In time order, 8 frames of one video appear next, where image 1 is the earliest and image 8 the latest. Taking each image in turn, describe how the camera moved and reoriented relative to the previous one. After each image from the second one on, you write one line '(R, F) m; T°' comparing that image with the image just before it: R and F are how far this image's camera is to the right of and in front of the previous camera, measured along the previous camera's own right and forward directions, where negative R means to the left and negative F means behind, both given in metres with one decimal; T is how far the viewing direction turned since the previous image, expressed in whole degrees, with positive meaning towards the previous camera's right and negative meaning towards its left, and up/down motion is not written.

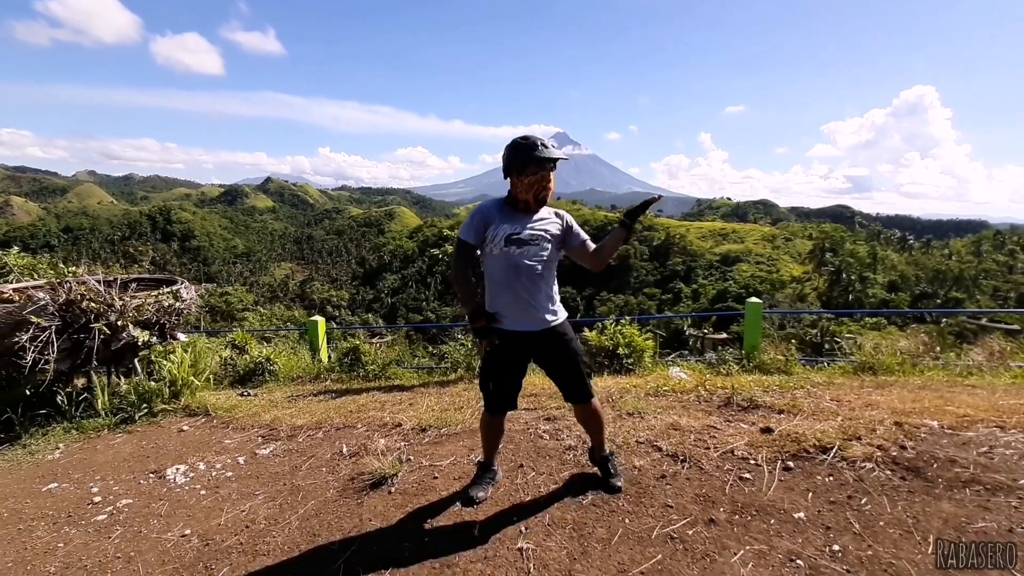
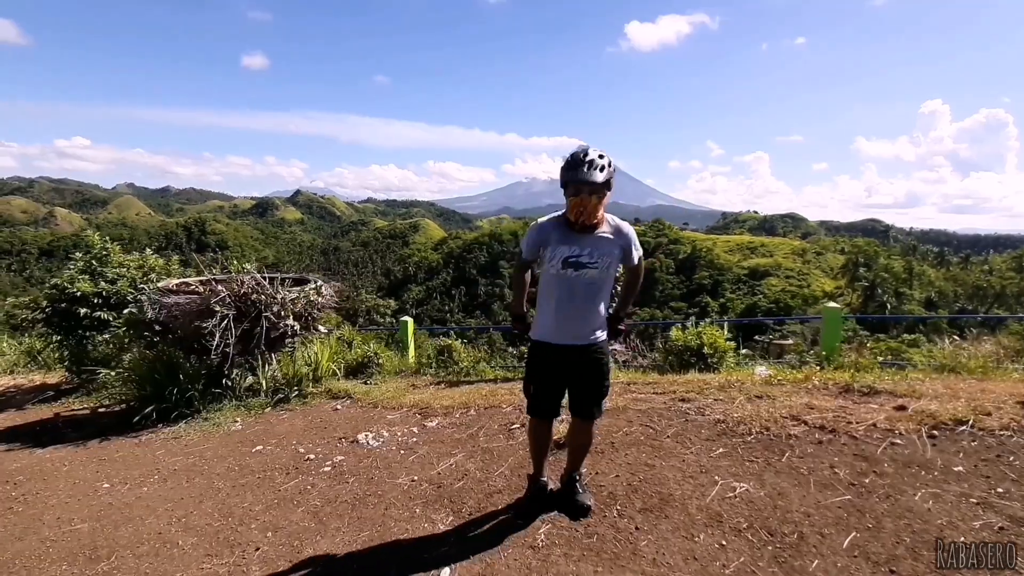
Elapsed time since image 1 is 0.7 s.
(-1.0, -0.4) m; +1°
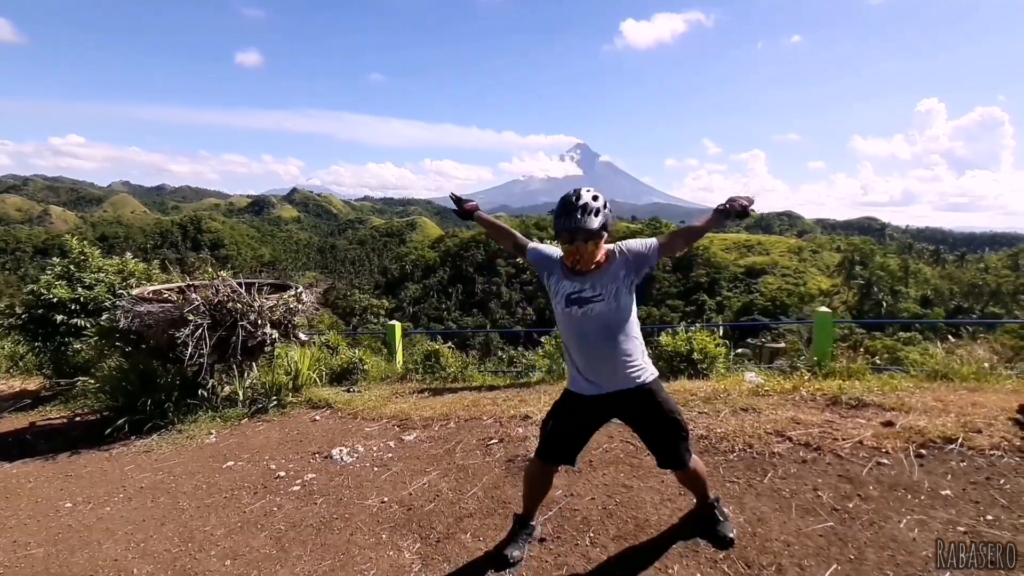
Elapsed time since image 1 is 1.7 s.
(+0.1, +0.1) m; 0°
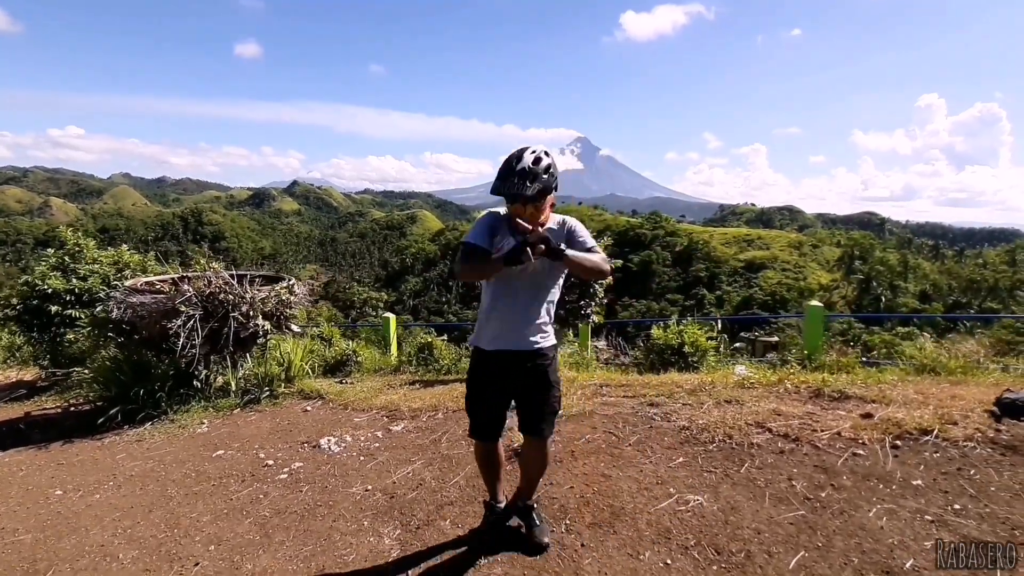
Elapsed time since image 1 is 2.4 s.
(+0.1, 0.0) m; 0°
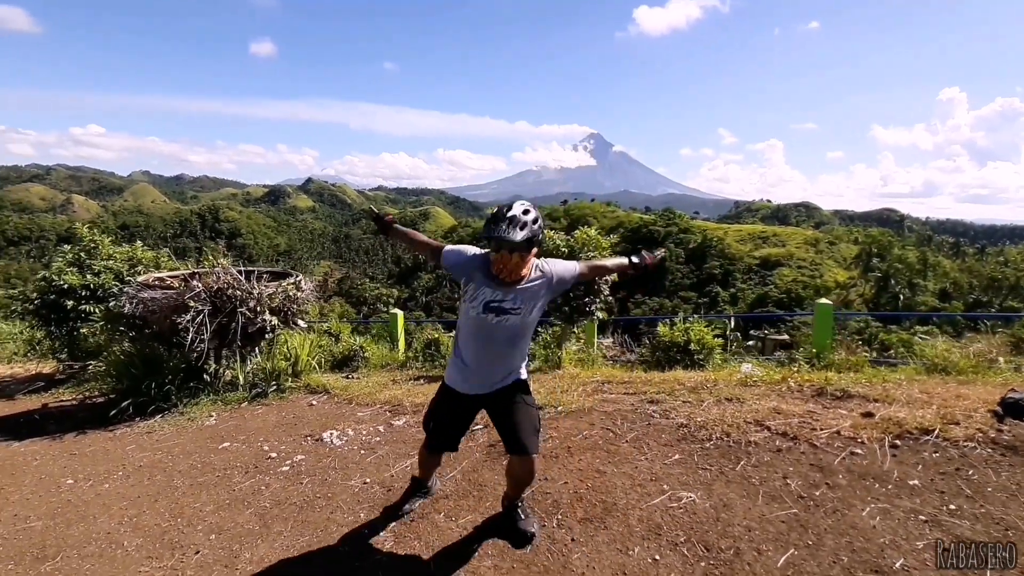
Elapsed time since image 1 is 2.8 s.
(+0.1, 0.0) m; -2°
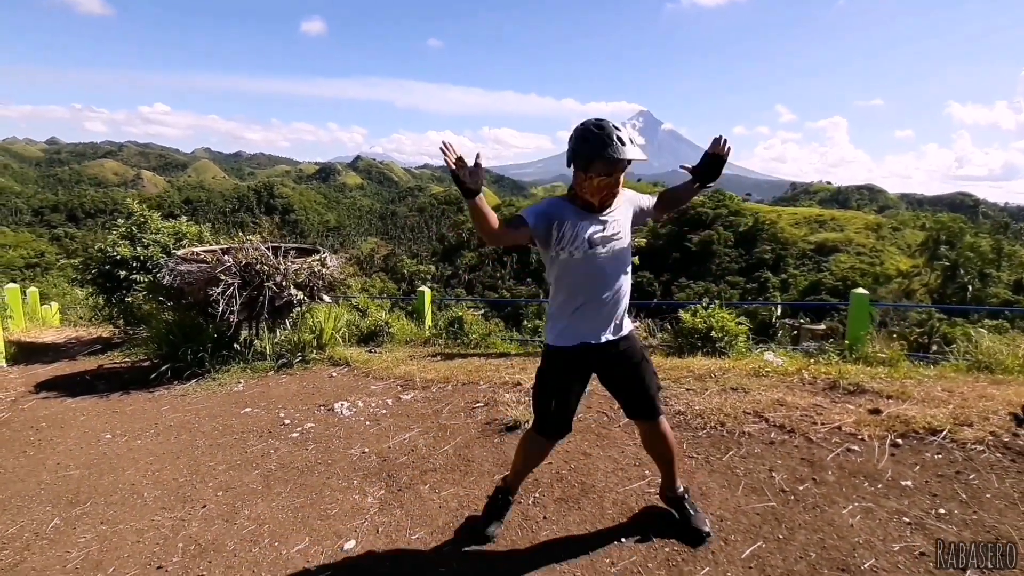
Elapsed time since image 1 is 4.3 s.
(+0.3, 0.0) m; -5°
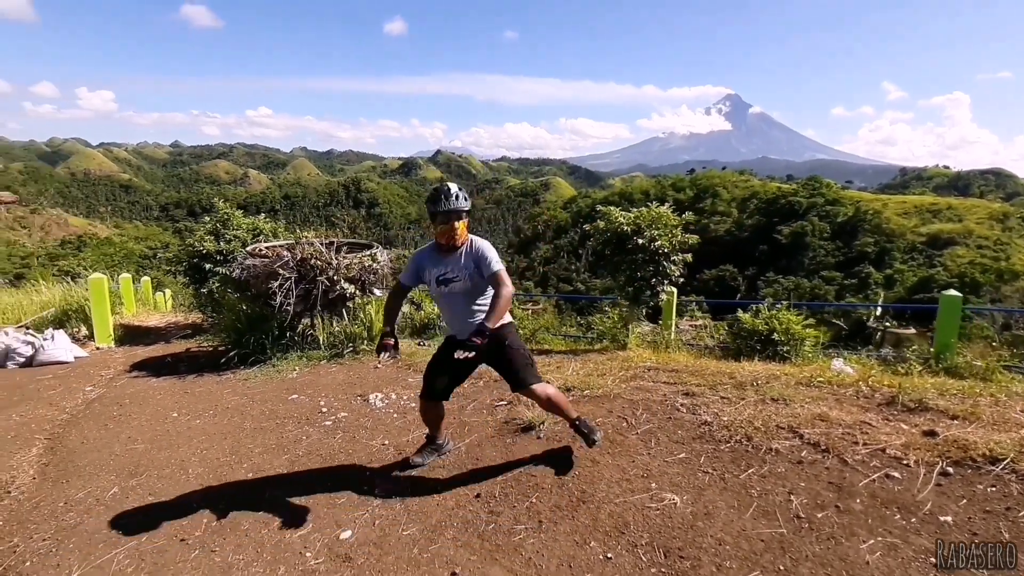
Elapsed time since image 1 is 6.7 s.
(+0.4, +0.1) m; -9°
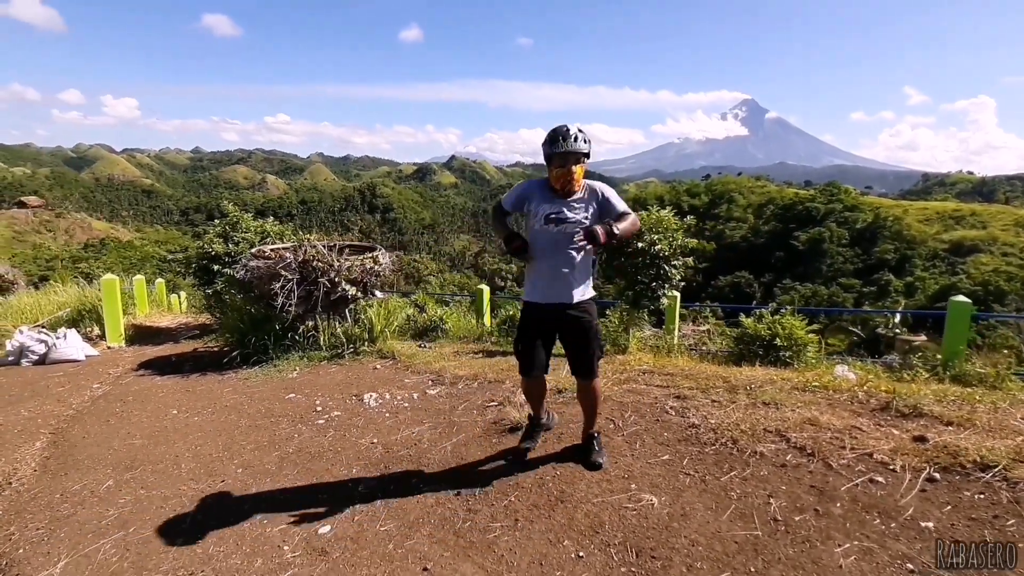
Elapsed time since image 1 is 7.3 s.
(+0.2, 0.0) m; -2°
